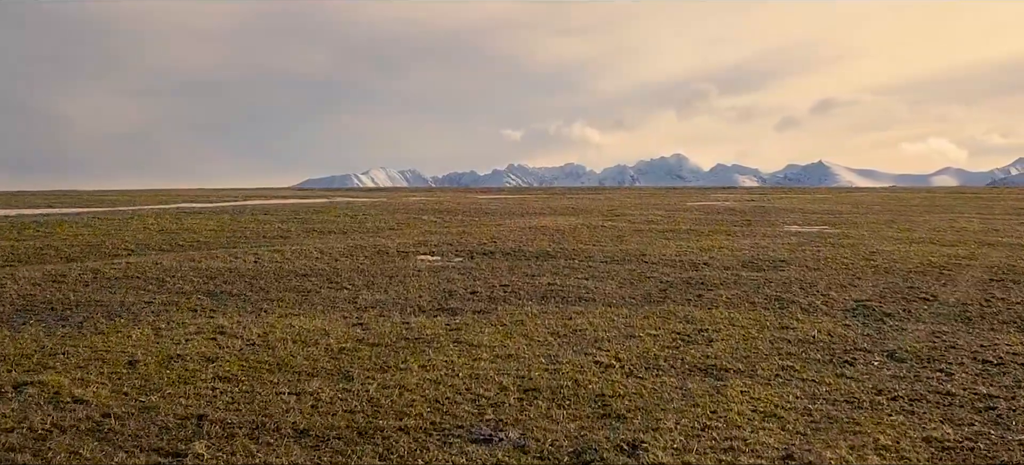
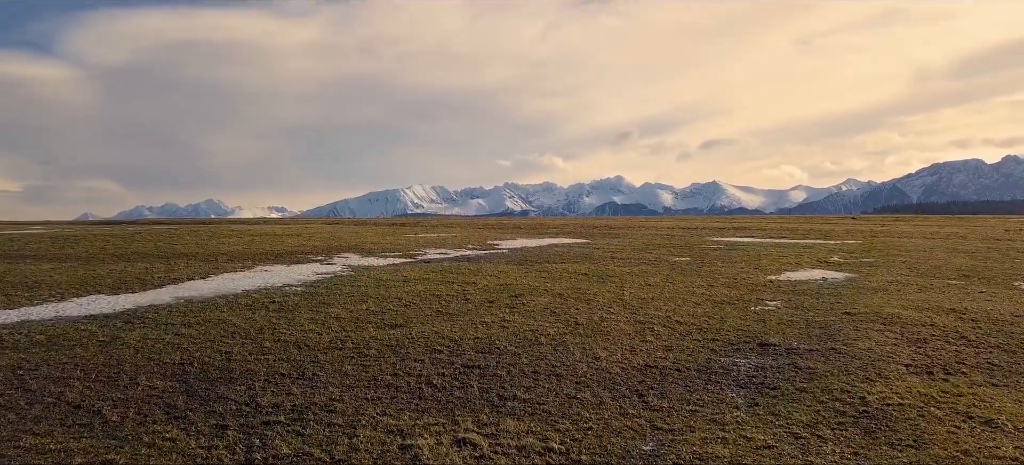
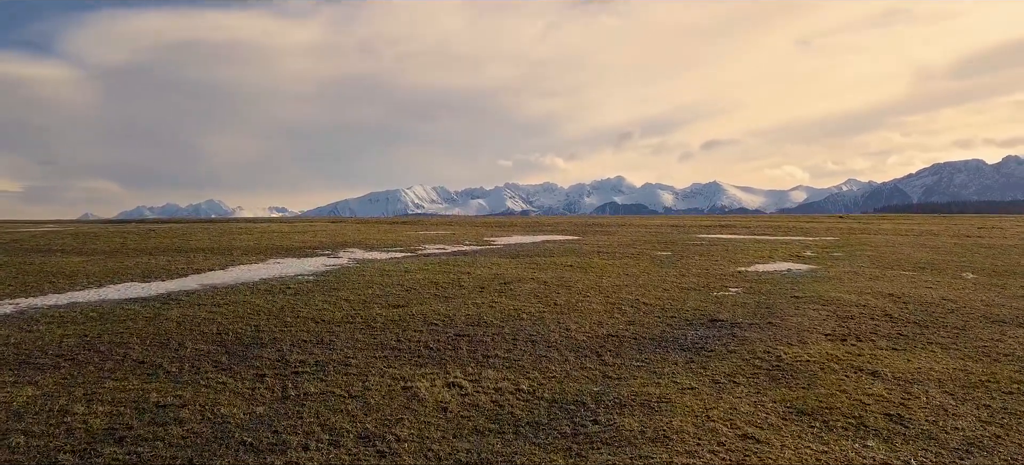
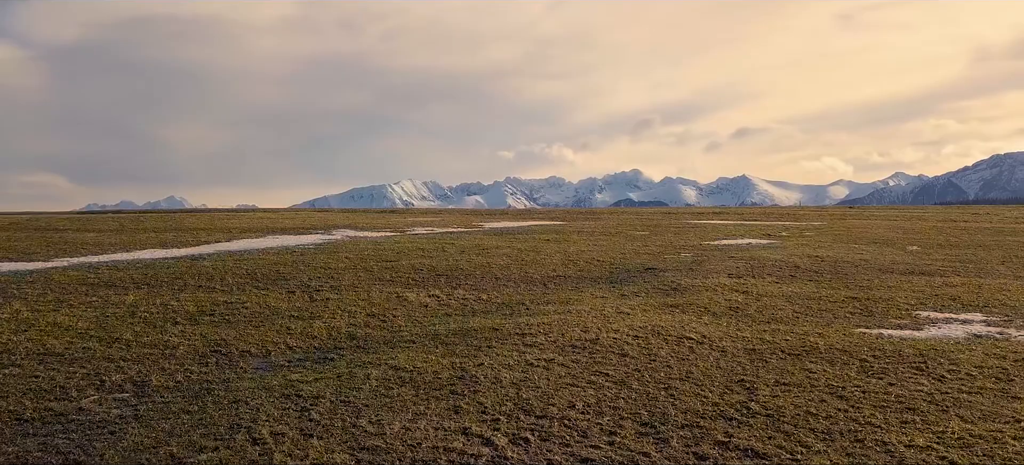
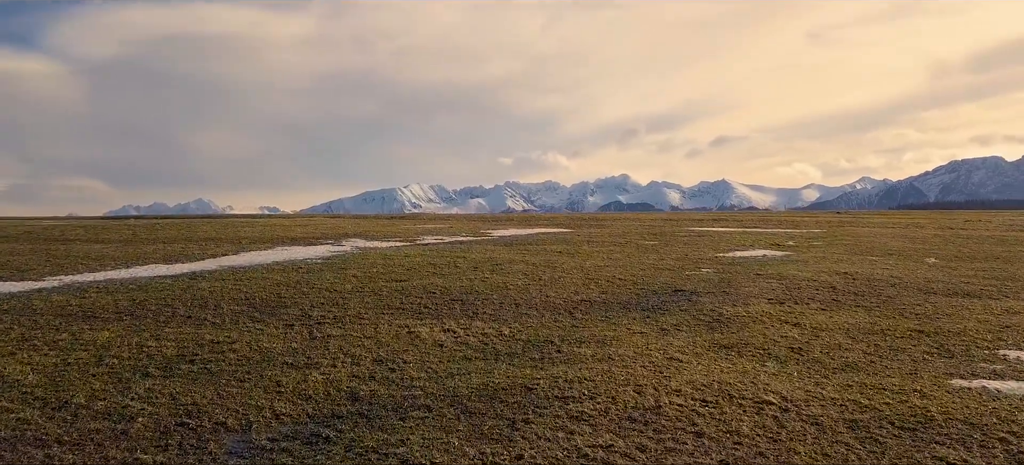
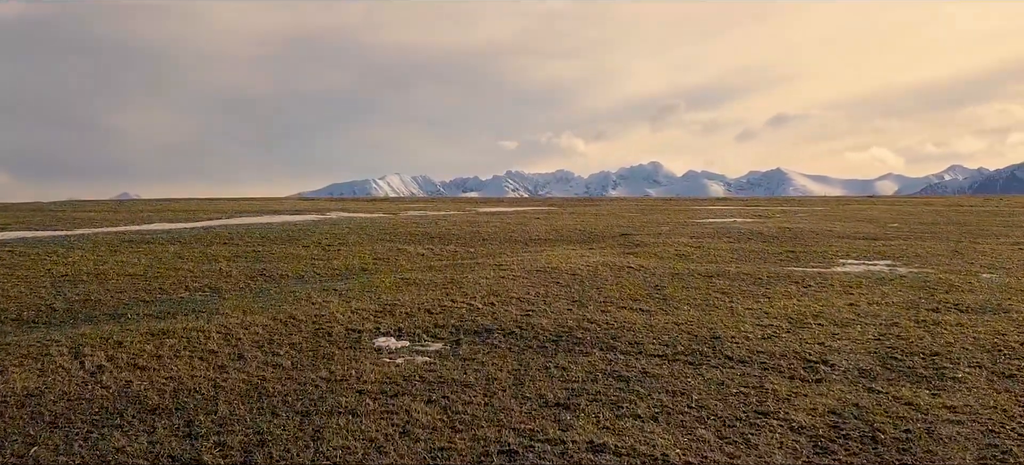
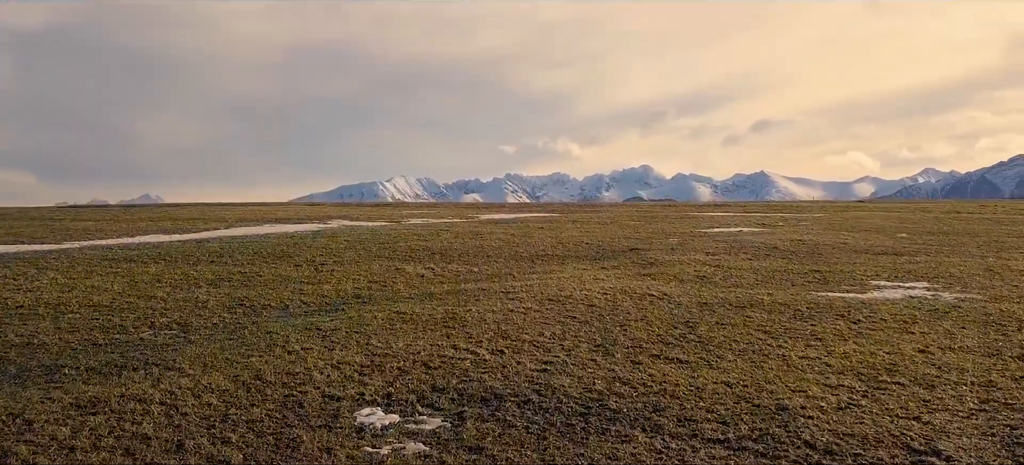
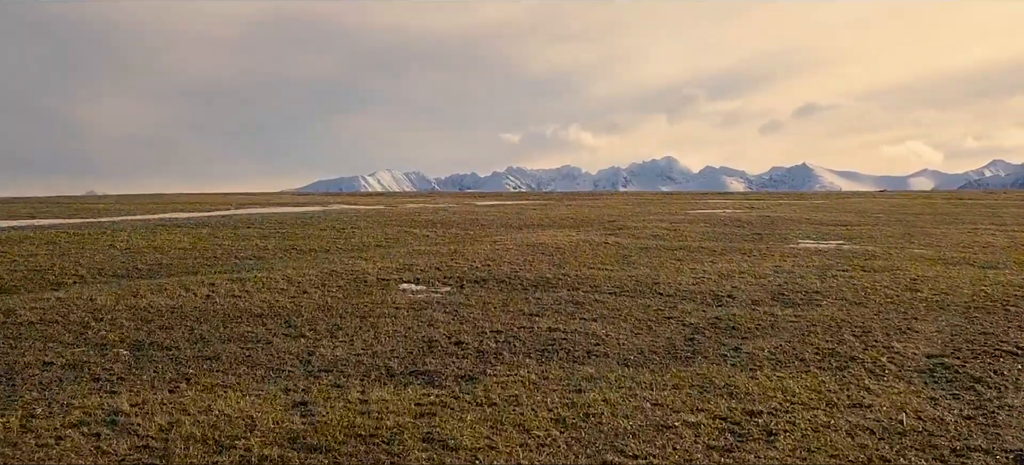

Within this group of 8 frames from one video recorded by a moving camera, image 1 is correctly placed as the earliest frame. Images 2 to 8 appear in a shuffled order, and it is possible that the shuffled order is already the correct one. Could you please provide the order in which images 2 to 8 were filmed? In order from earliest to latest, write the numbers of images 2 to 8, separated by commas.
8, 6, 7, 4, 5, 3, 2
